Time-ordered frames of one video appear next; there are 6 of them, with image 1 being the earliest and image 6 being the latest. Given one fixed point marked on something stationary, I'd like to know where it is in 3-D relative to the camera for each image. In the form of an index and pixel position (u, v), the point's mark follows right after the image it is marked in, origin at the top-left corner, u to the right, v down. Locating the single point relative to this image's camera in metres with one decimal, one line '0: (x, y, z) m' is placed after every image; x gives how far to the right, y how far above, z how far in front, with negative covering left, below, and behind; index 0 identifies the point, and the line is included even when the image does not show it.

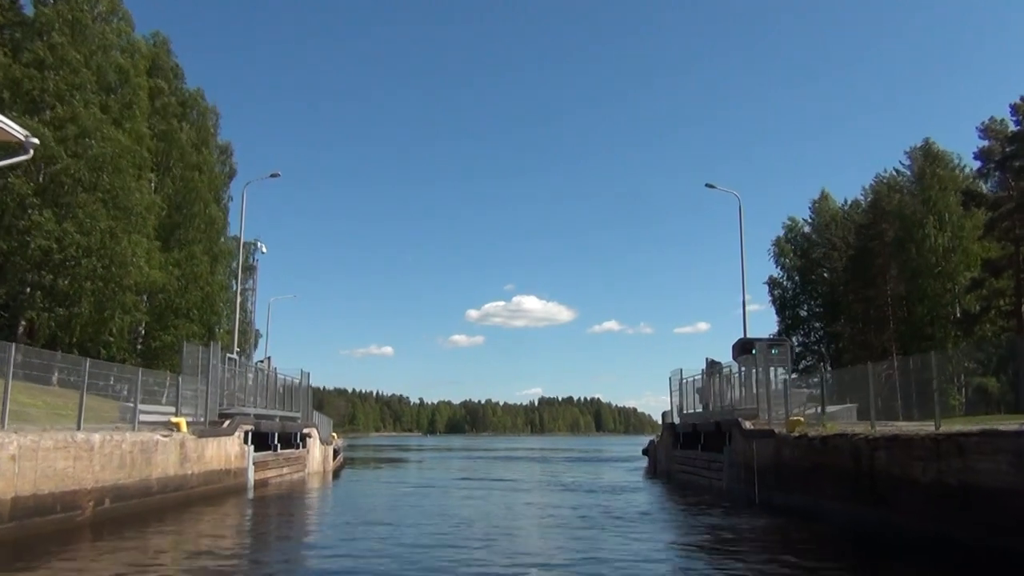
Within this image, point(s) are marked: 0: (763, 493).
0: (+5.6, -4.5, +19.9) m
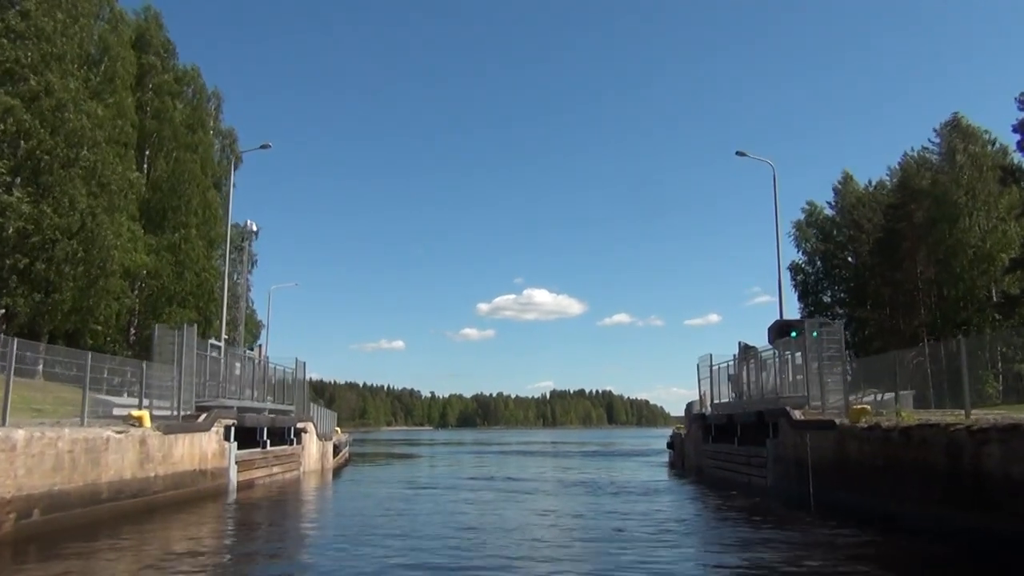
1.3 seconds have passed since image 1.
0: (+5.9, -3.9, +17.1) m
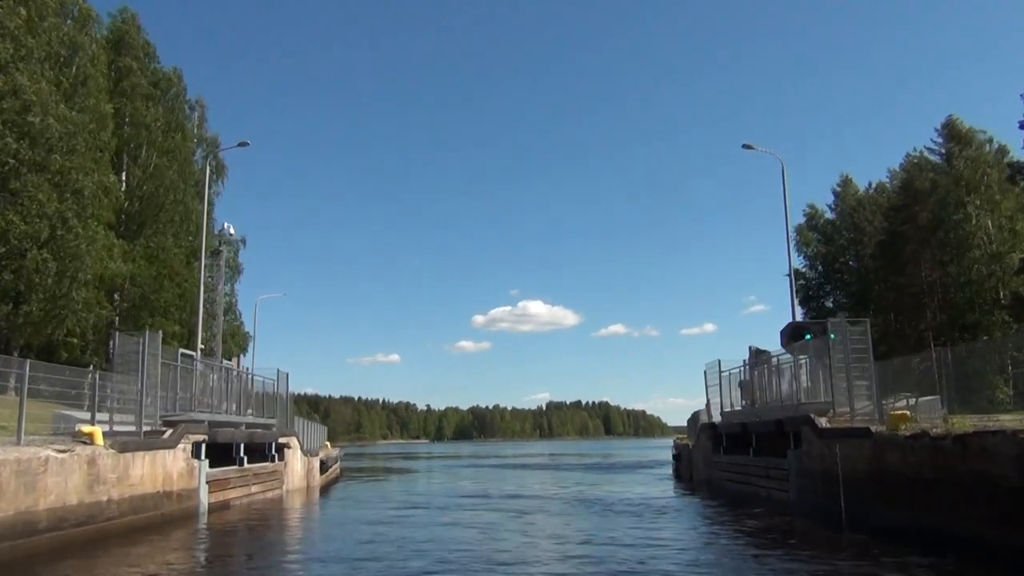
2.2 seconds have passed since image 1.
0: (+5.8, -3.8, +15.4) m
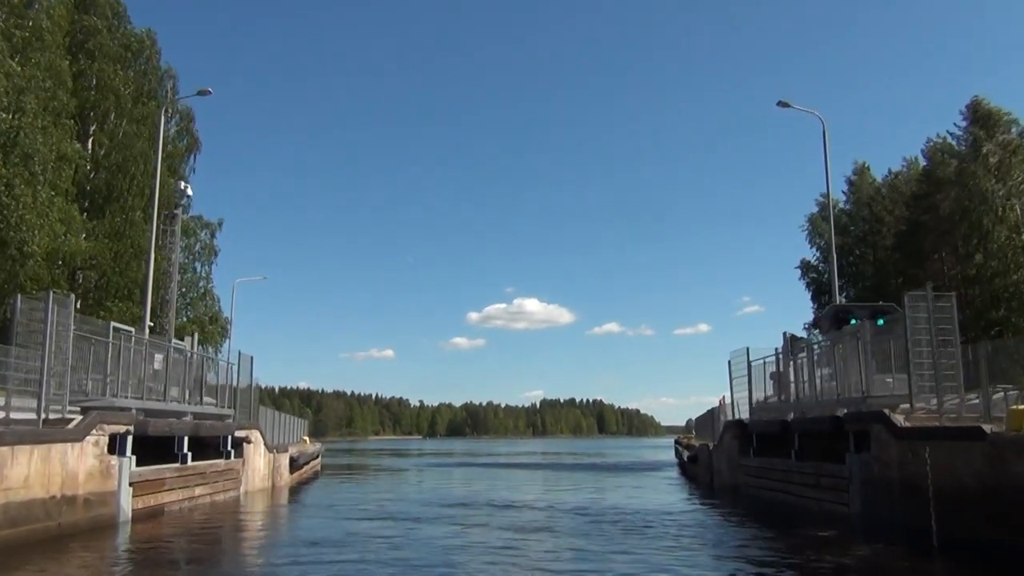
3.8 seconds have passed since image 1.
0: (+5.8, -3.2, +11.8) m
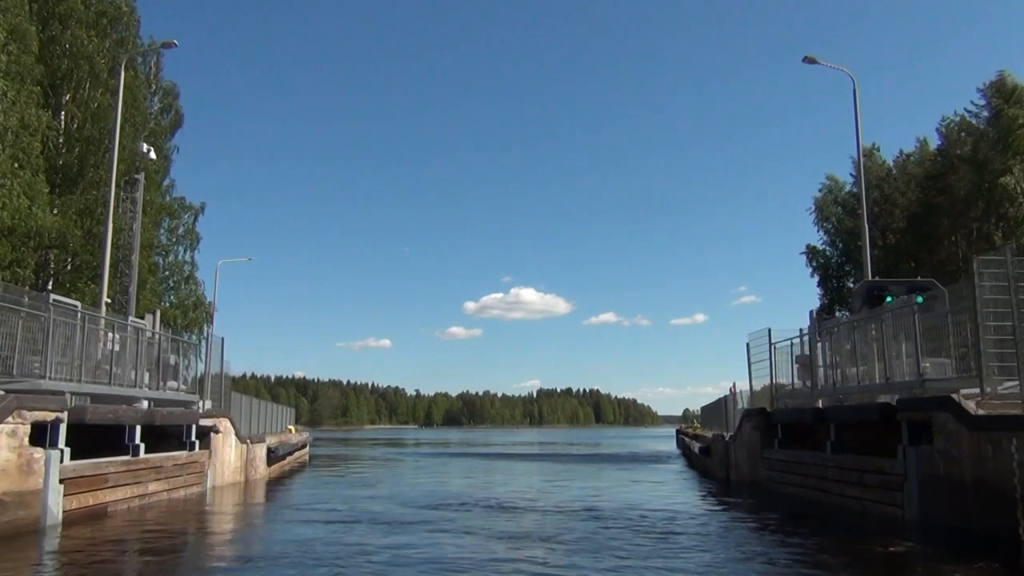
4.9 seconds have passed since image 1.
0: (+5.8, -2.7, +9.6) m
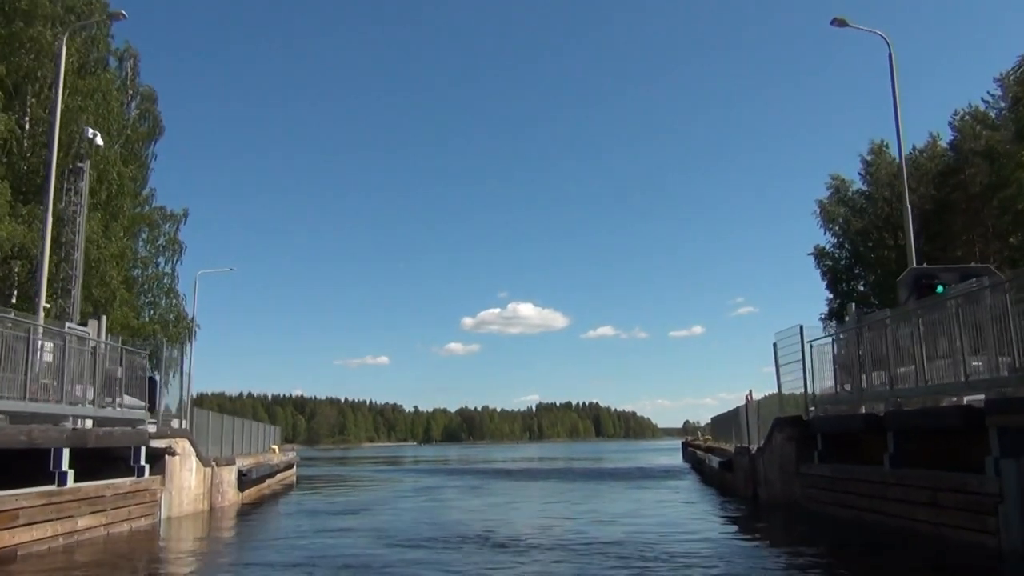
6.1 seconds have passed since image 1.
0: (+5.8, -2.4, +7.1) m
